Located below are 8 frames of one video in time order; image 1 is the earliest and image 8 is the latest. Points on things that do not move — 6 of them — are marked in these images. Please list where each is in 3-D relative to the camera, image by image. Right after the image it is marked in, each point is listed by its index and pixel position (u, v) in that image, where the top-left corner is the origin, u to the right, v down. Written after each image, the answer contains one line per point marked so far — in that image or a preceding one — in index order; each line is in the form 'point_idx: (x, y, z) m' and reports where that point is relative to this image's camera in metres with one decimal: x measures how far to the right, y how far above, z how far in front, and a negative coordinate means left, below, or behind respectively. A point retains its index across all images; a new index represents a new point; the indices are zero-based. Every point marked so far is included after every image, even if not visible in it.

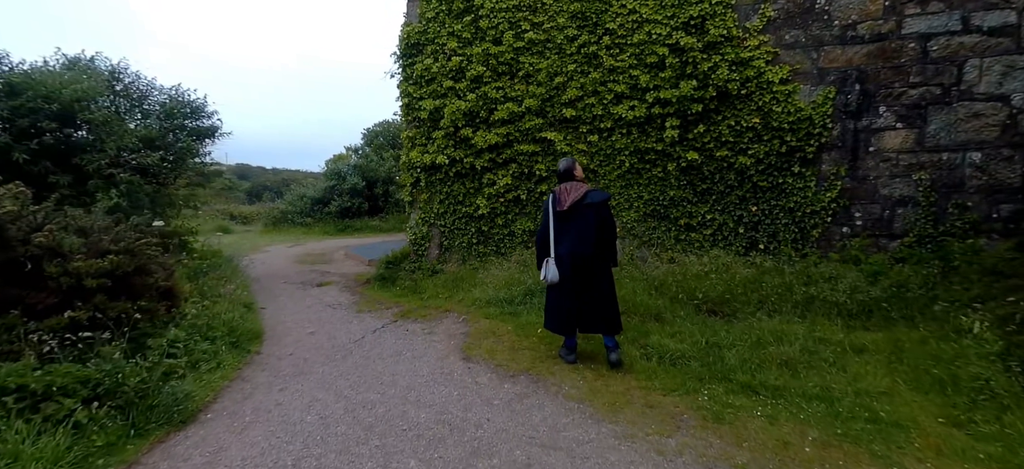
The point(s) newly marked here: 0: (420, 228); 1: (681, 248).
0: (-1.8, +0.1, +8.7) m
1: (+3.0, -0.2, +8.0) m
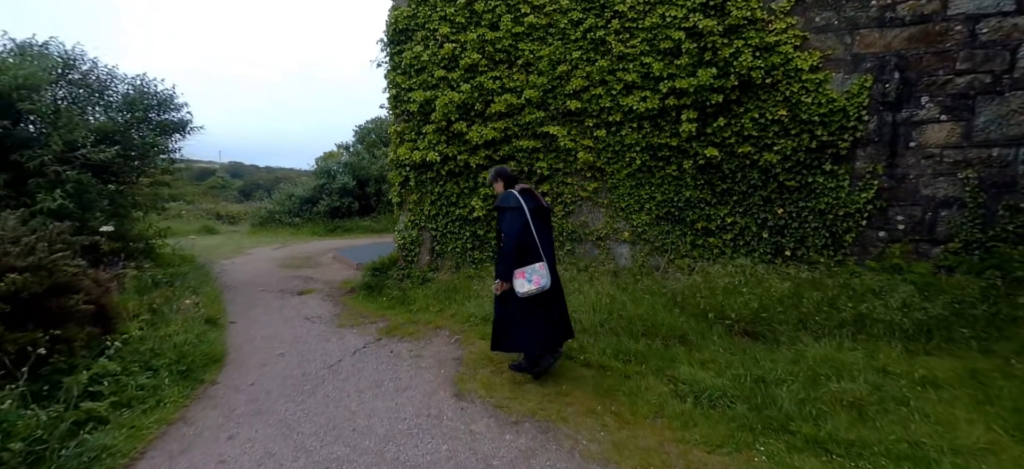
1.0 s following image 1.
0: (-1.8, 0.0, +7.9) m
1: (+2.9, -0.3, +7.2) m
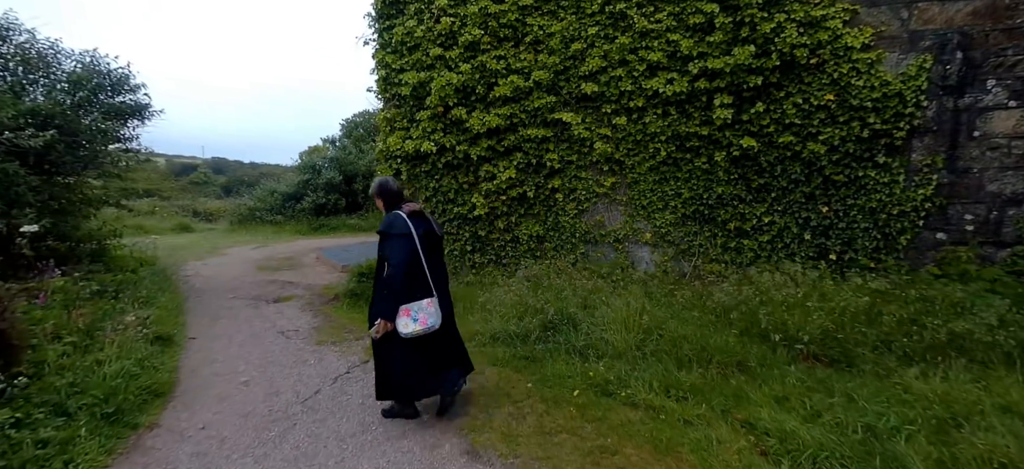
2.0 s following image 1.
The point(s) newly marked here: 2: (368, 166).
0: (-1.7, 0.0, +6.9) m
1: (+3.1, -0.3, +6.4) m
2: (-5.9, +2.8, +18.6) m
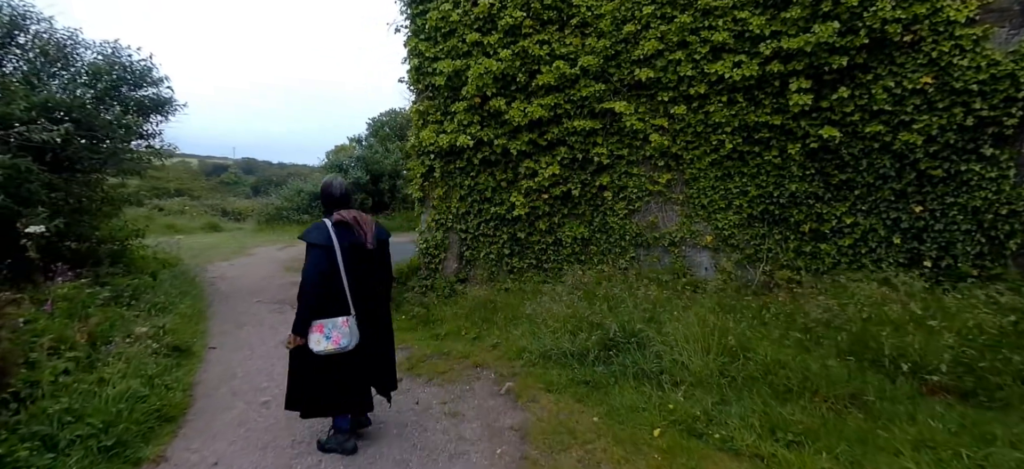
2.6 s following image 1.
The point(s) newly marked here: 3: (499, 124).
0: (-1.1, 0.0, +6.4) m
1: (+3.6, -0.4, +5.6) m
2: (-4.7, +2.8, +18.3) m
3: (-0.2, +1.5, +6.0) m
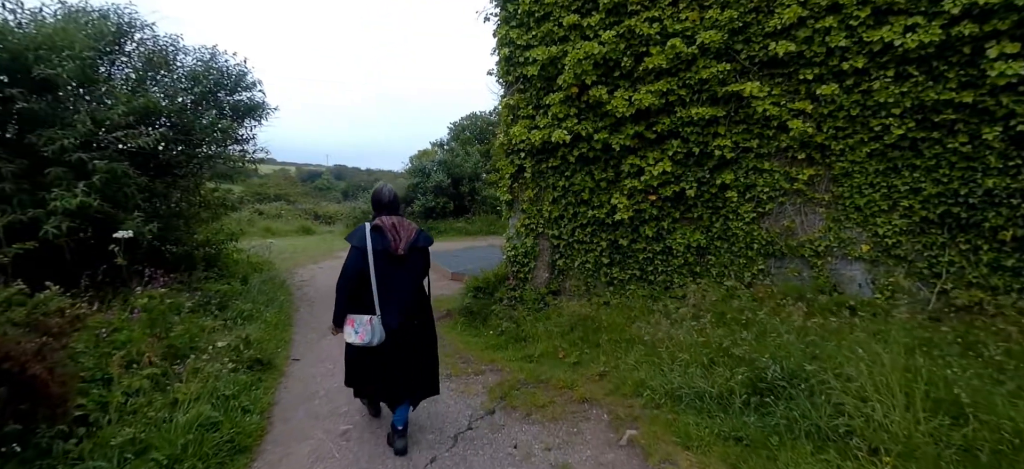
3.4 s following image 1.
0: (+0.1, -0.1, +5.8) m
1: (+4.7, -0.5, +4.3) m
2: (-1.5, +2.6, +18.2) m
3: (+1.0, +1.4, +5.3) m
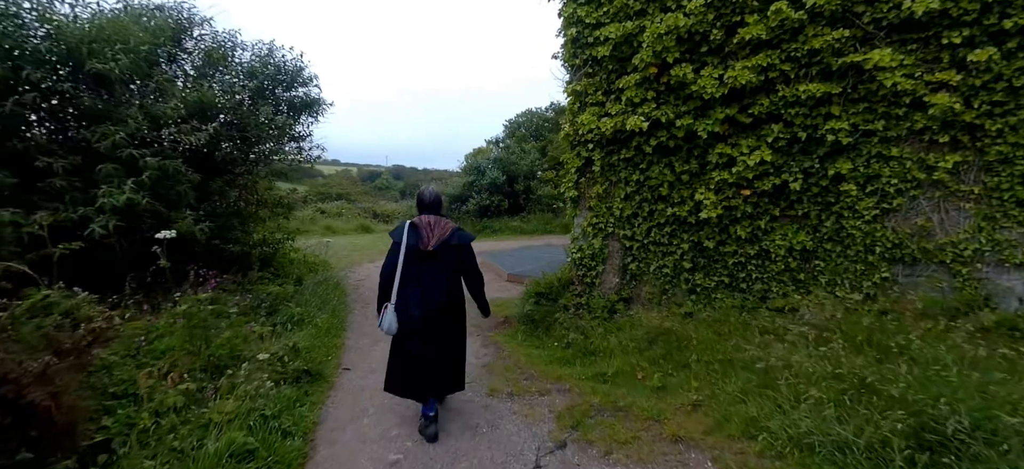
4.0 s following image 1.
0: (+0.9, -0.1, +5.2) m
1: (+5.2, -0.5, +3.2) m
2: (+0.7, +2.6, +17.7) m
3: (+1.7, +1.4, +4.6) m
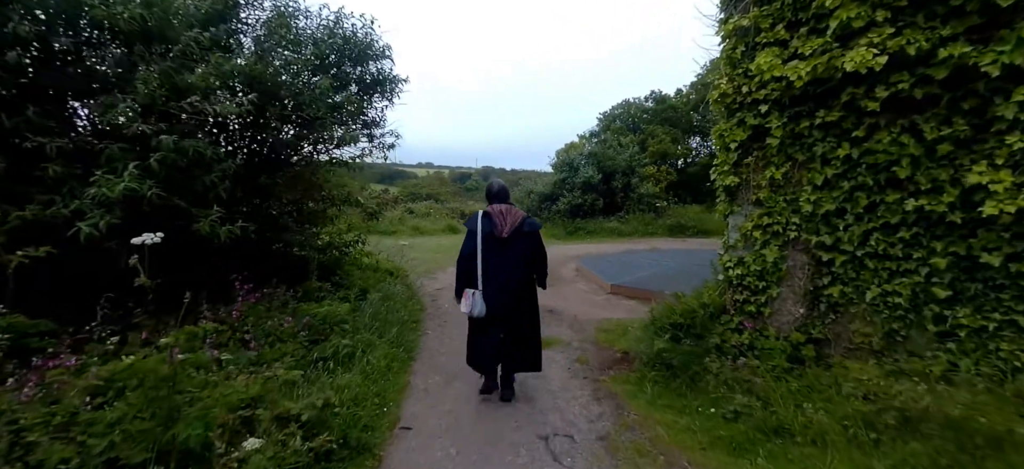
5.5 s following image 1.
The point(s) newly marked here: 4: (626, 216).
0: (+1.9, -0.1, +3.6) m
1: (+5.7, -0.6, +0.7) m
2: (+4.1, +2.6, +15.8) m
3: (+2.6, +1.3, +2.8) m
4: (+3.9, +0.6, +15.5) m
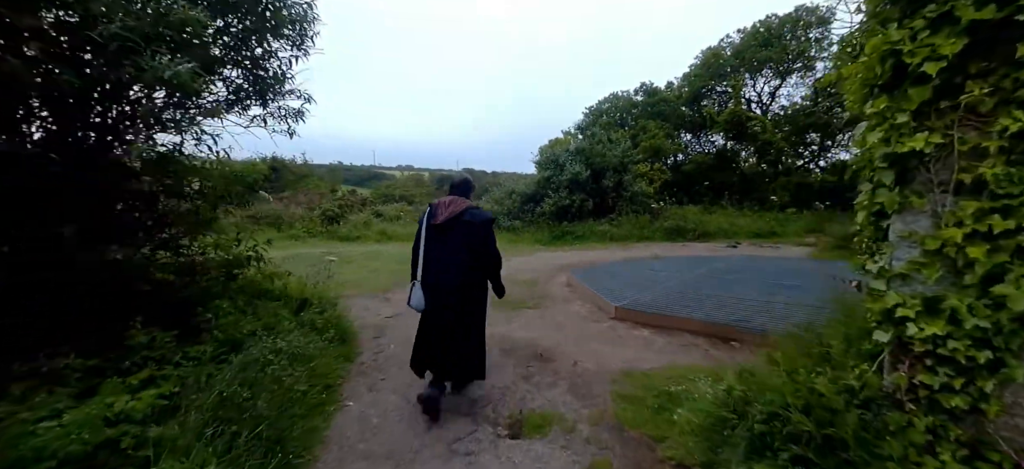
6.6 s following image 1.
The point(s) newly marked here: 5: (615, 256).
0: (+1.7, -0.2, +1.8) m
1: (+5.7, -0.6, -0.9) m
2: (+3.4, +2.4, +14.2) m
3: (+2.4, +1.3, +1.1) m
4: (+3.2, +0.5, +13.9) m
5: (+2.3, -0.5, +10.3) m
